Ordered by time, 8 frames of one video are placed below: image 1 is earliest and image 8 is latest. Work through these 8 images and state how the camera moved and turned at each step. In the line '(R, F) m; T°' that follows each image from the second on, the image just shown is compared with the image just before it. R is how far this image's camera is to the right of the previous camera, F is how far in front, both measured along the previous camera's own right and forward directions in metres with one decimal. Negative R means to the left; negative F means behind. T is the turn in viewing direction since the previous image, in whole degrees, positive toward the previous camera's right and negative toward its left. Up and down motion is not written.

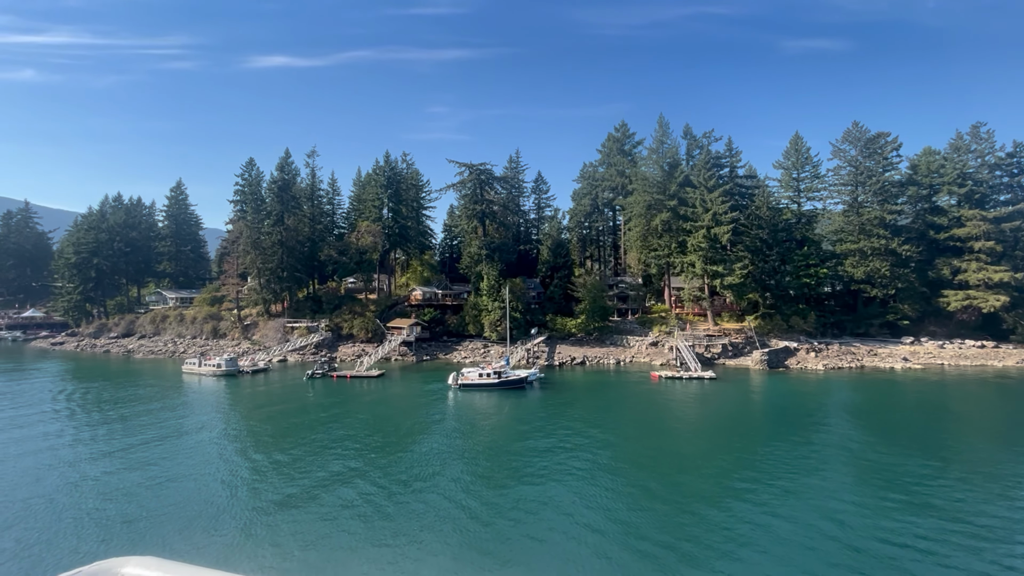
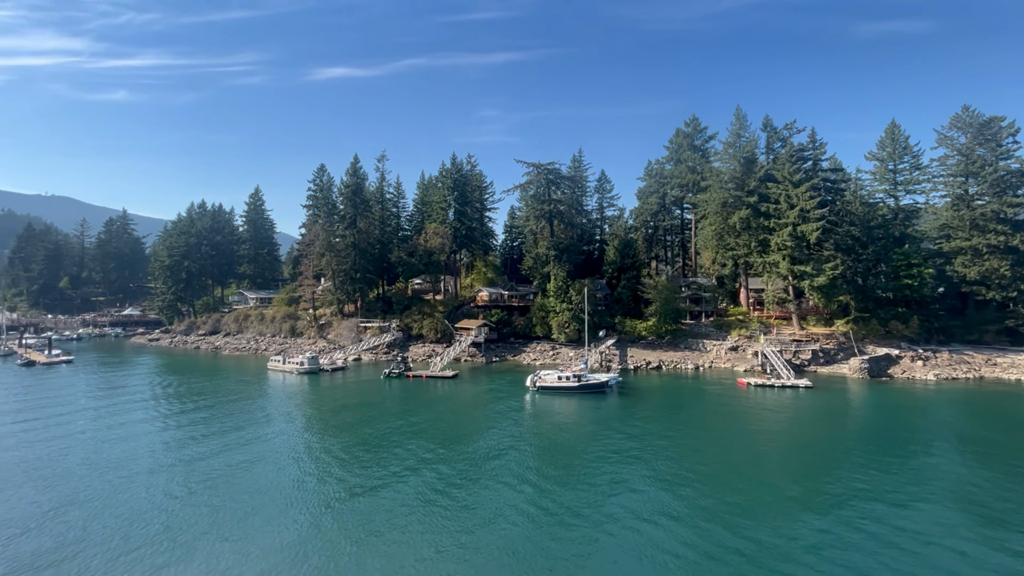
(-1.3, +0.5) m; -6°
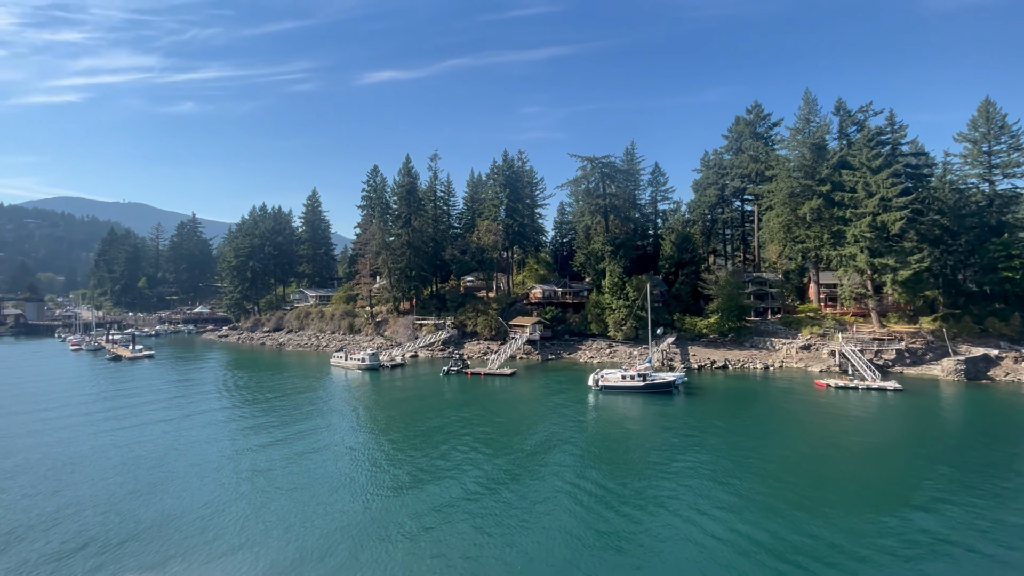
(-0.8, +0.5) m; -5°
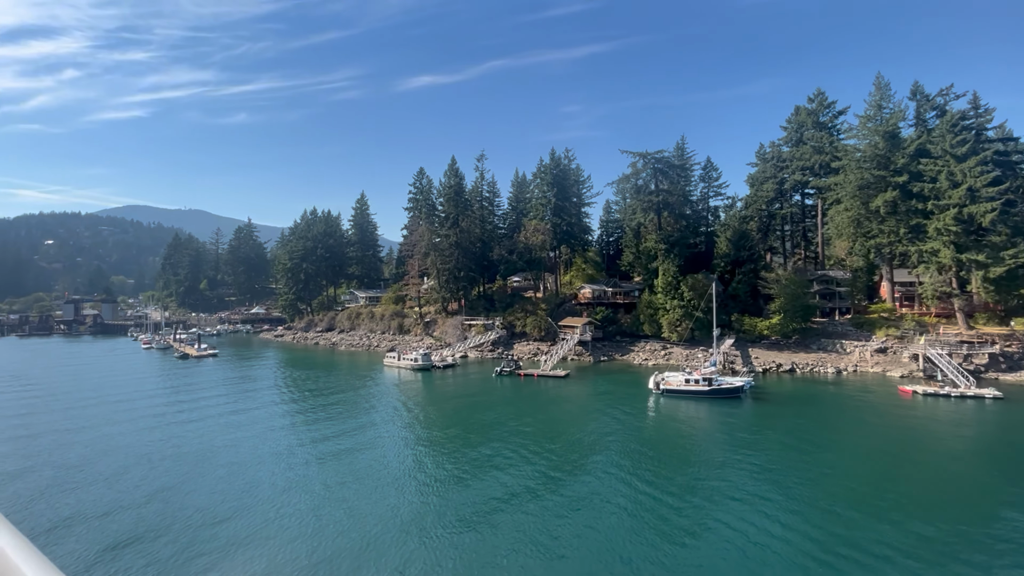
(-0.8, +0.6) m; -5°
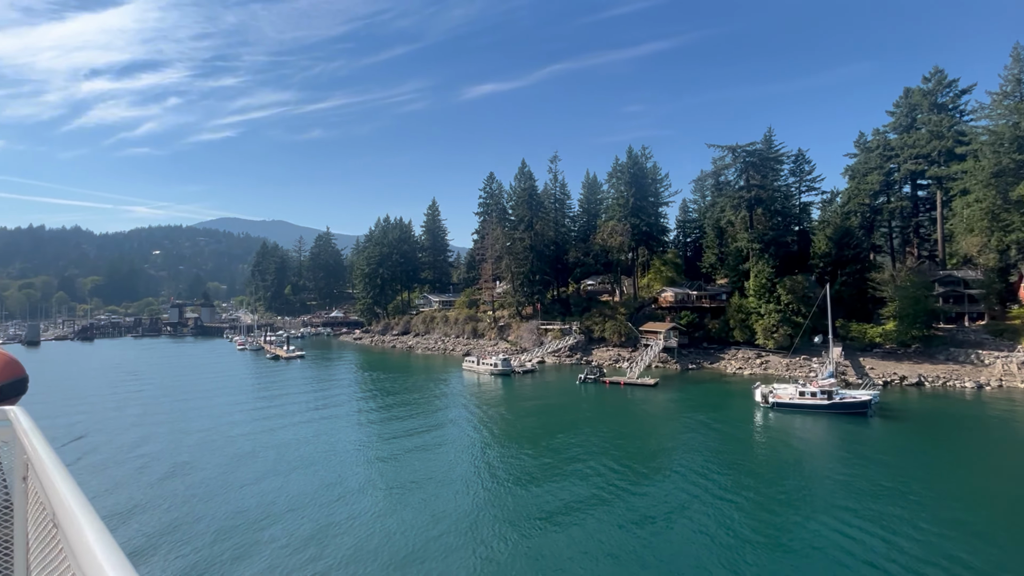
(-1.2, +1.1) m; -7°
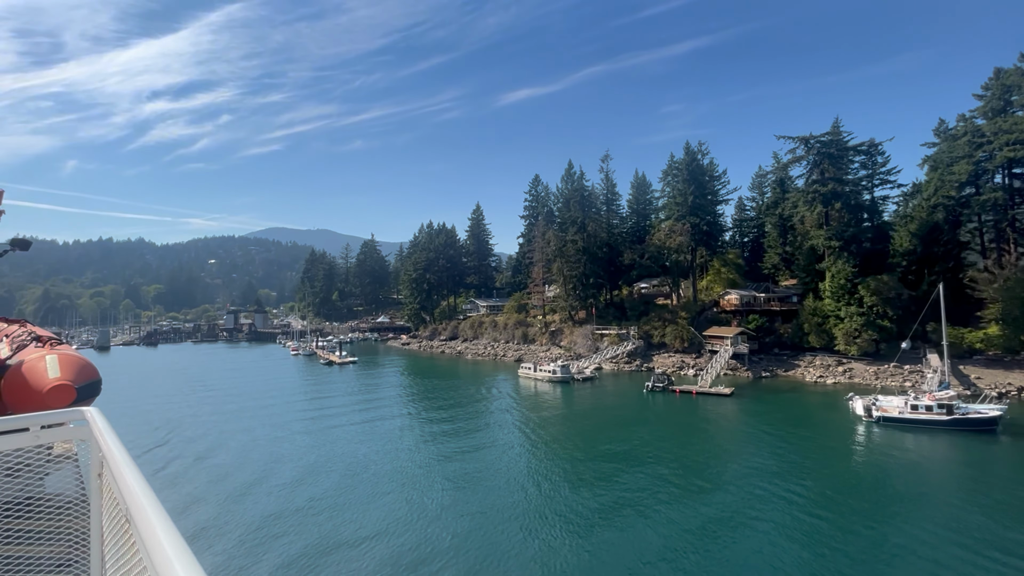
(-1.4, +1.4) m; -4°
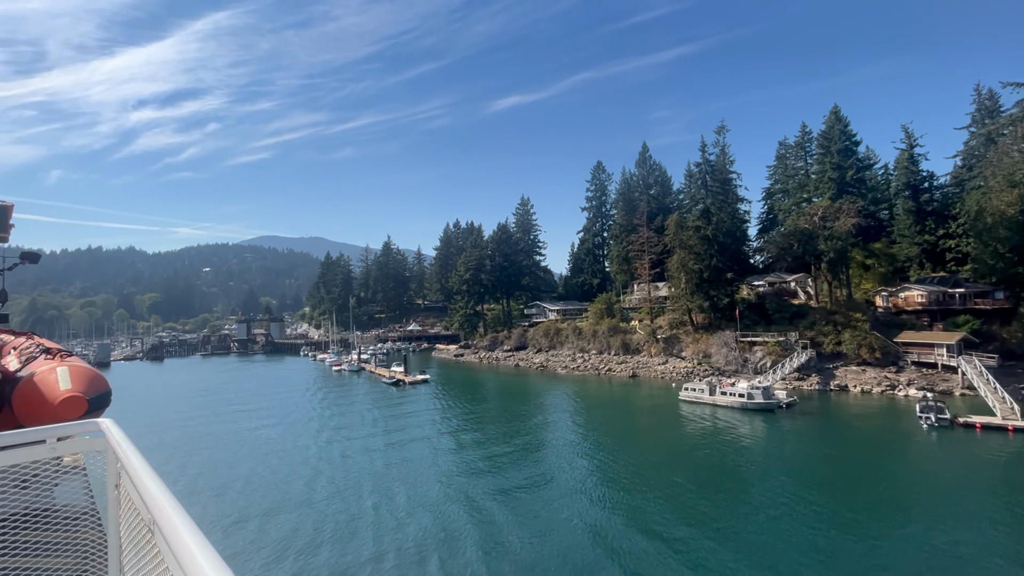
(-9.9, +9.5) m; +1°
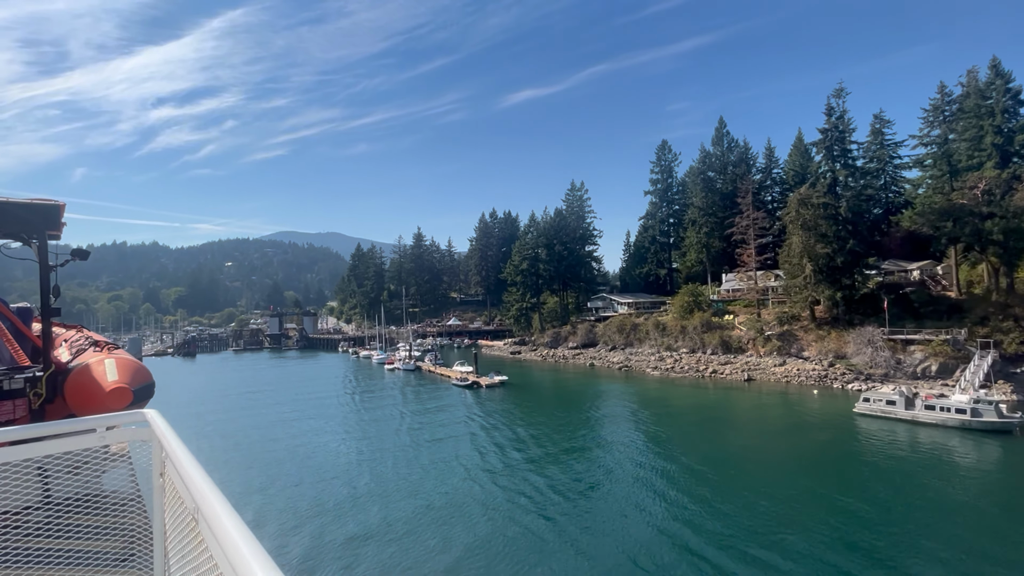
(-5.7, +5.5) m; -2°
